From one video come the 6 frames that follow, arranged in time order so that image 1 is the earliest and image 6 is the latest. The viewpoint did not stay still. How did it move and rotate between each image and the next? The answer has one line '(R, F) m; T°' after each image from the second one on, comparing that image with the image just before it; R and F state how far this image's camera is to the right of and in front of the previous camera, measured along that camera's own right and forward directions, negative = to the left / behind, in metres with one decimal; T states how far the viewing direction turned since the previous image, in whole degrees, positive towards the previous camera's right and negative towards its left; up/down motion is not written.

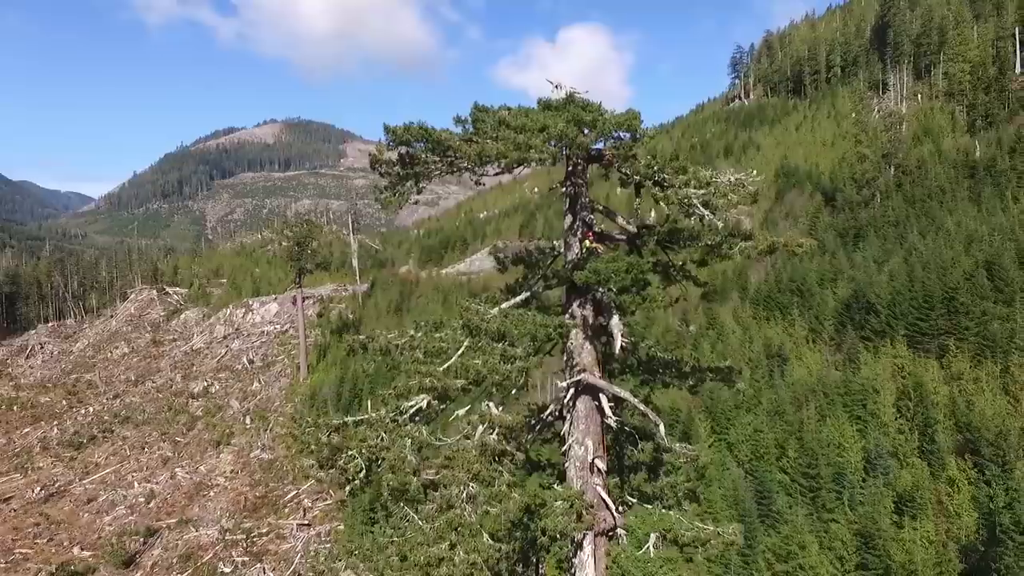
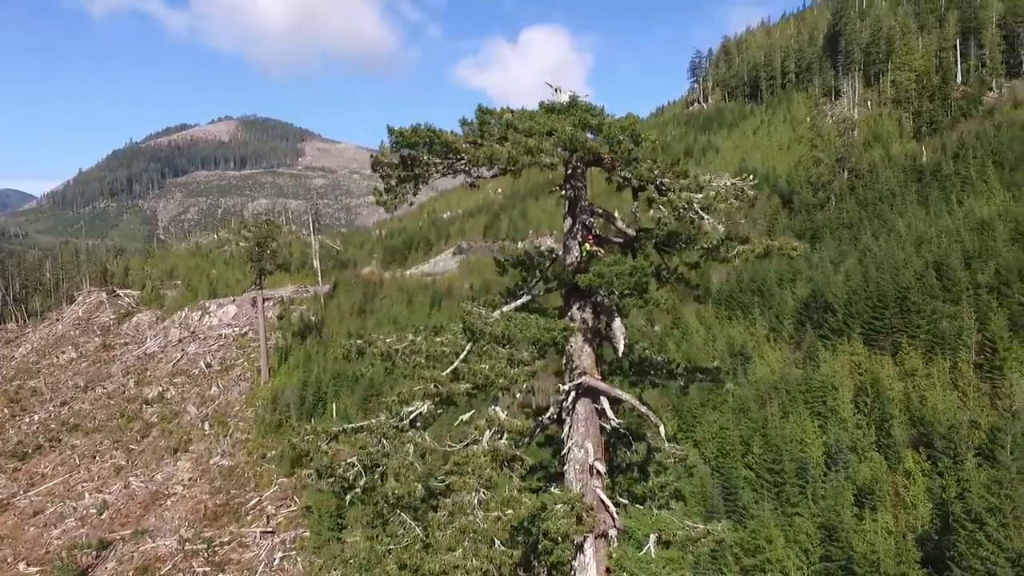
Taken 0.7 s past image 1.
(-0.5, 0.0) m; +4°
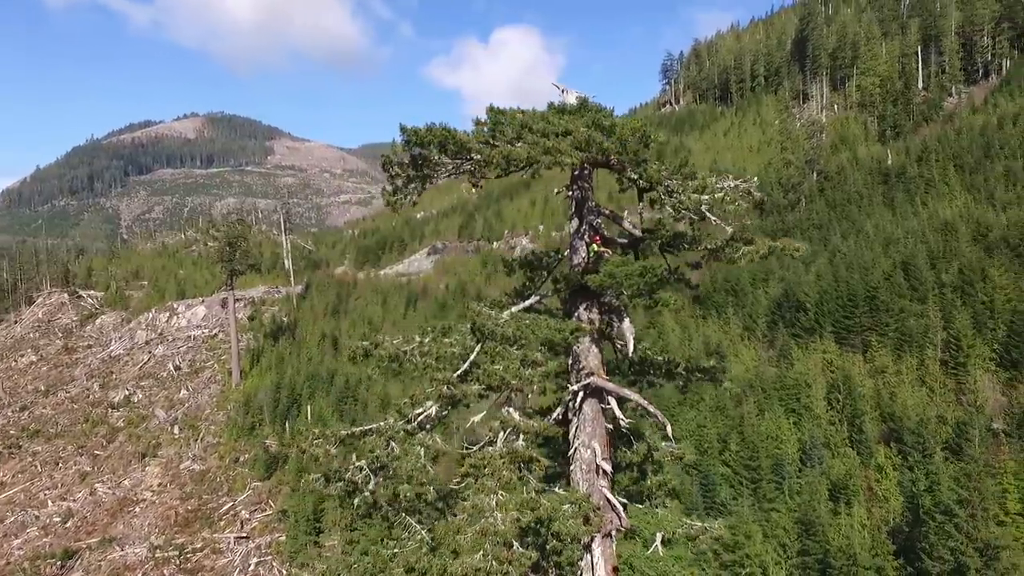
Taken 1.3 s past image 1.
(-0.4, 0.0) m; +3°
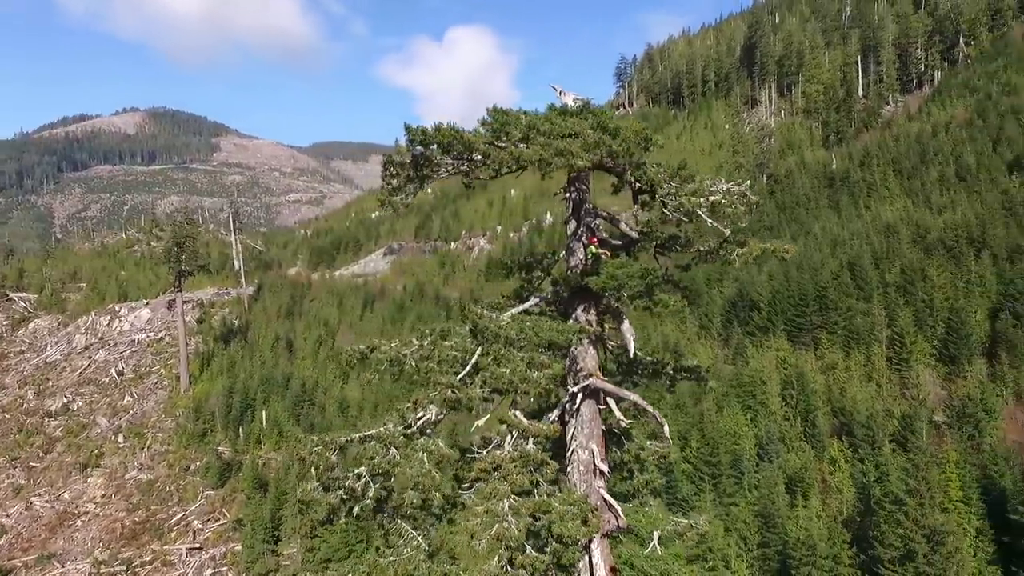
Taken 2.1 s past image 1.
(-0.5, +0.1) m; +4°
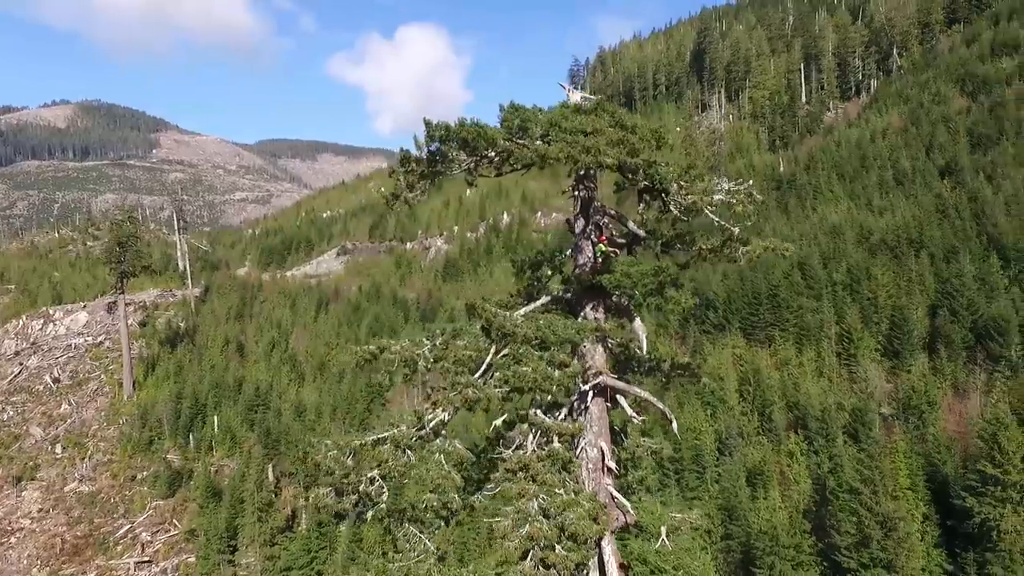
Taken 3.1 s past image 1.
(-0.7, +0.1) m; +4°
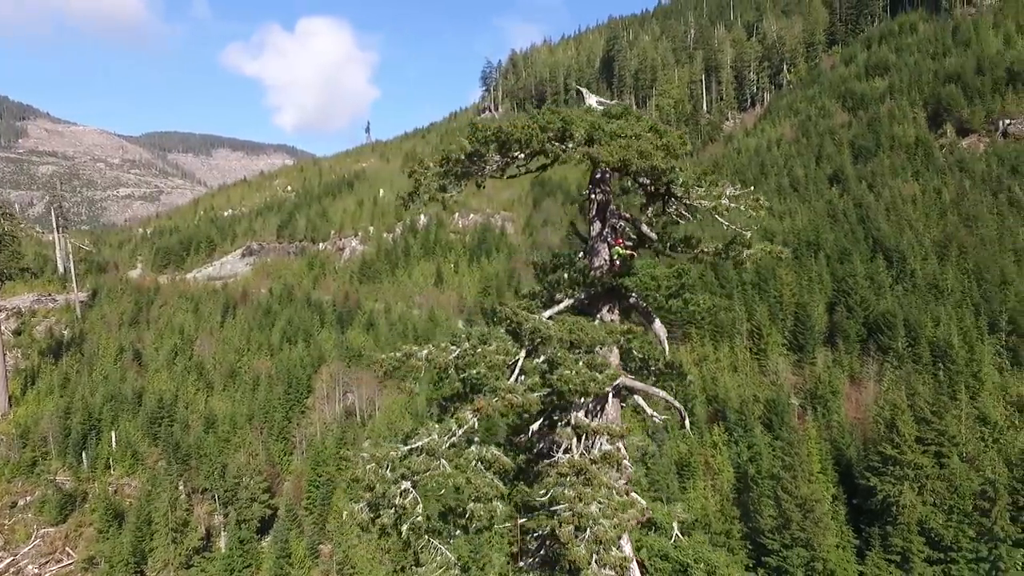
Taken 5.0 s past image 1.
(-1.3, +0.2) m; +8°
